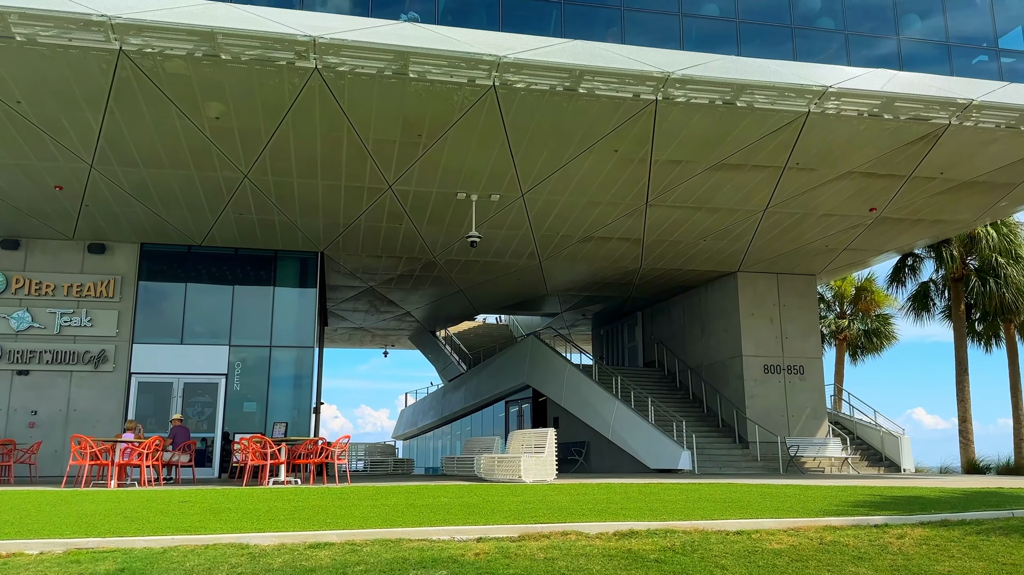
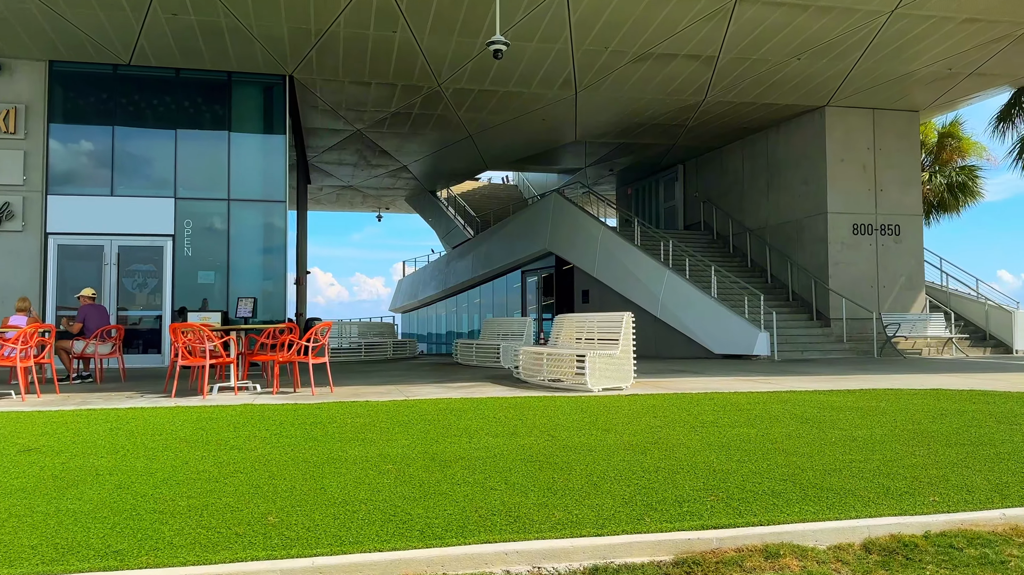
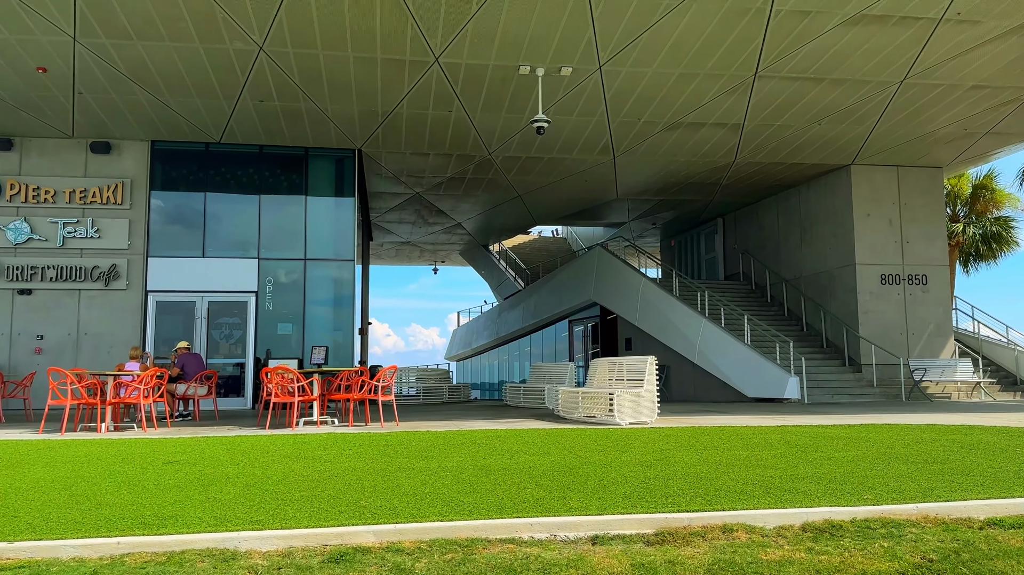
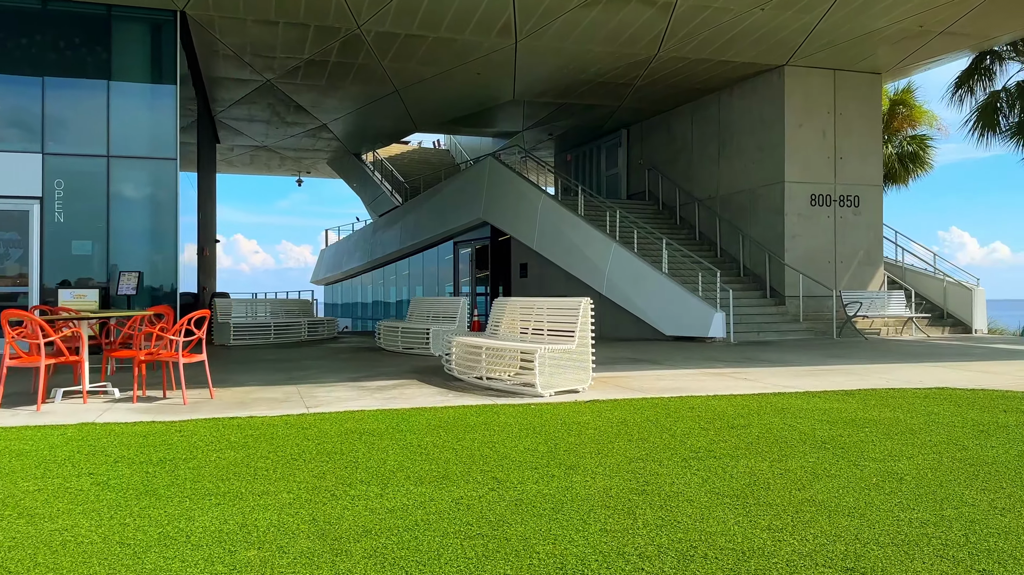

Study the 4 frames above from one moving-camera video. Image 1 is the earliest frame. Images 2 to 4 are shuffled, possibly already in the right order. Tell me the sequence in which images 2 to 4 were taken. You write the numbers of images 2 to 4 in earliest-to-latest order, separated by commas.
3, 2, 4
